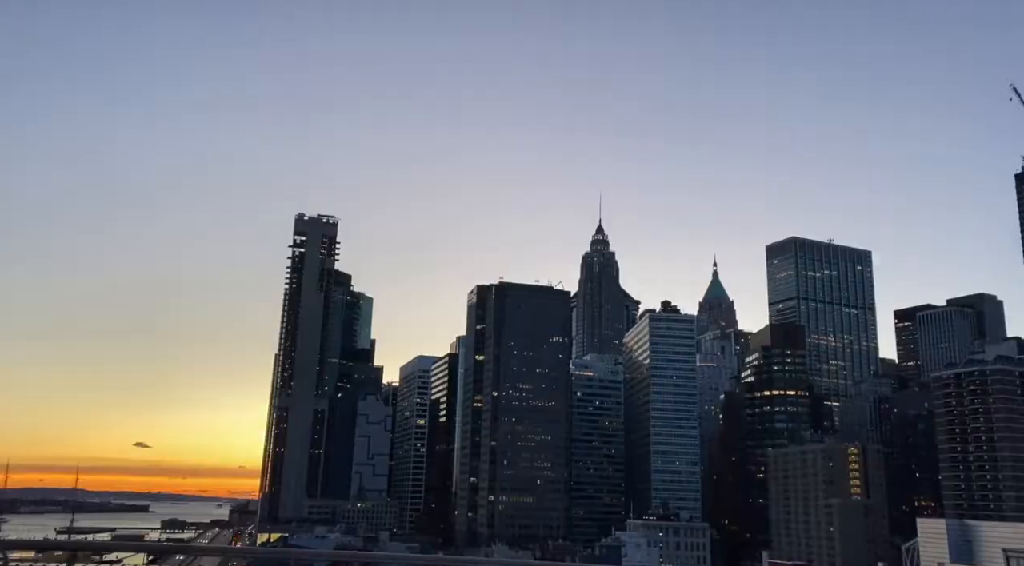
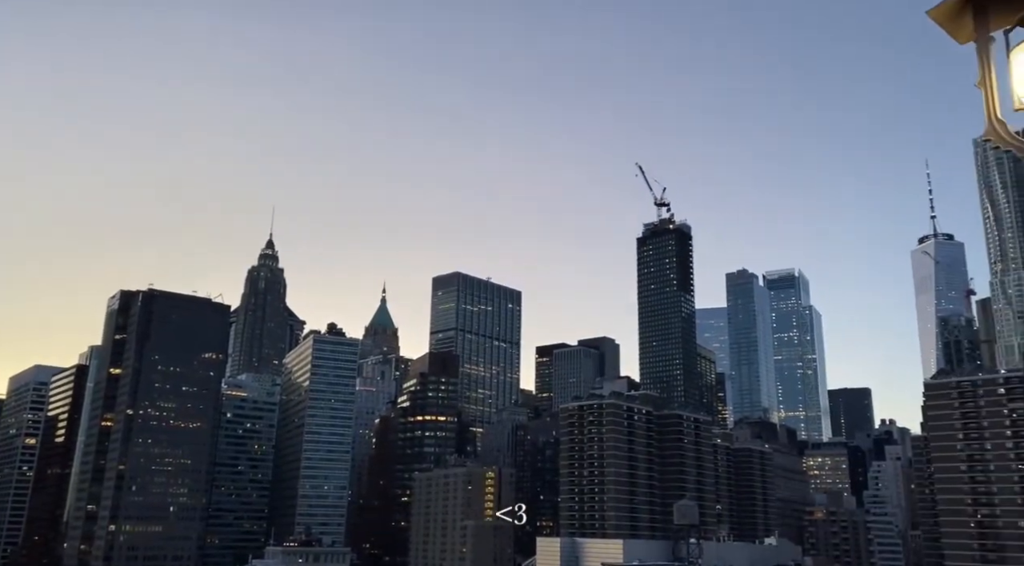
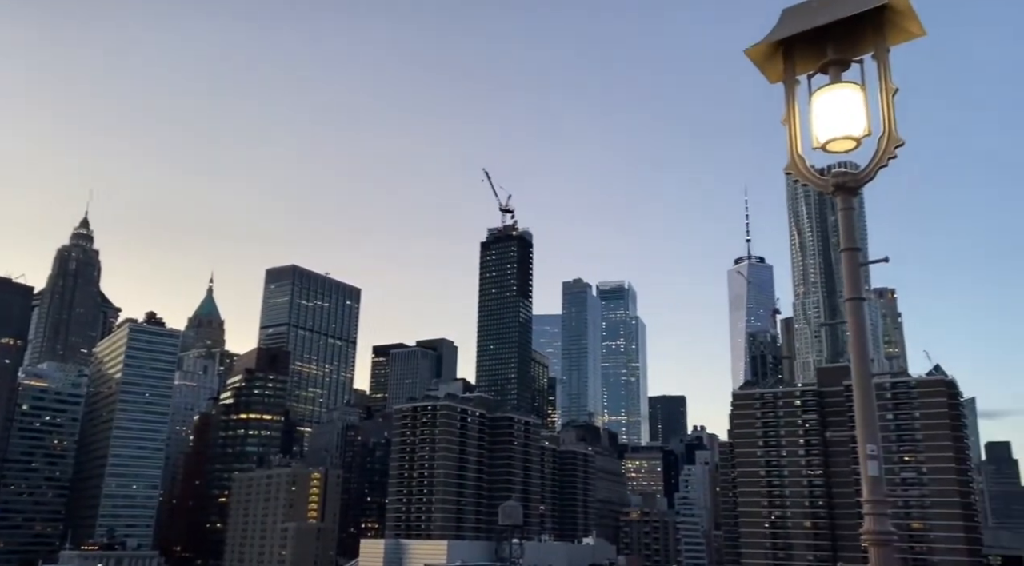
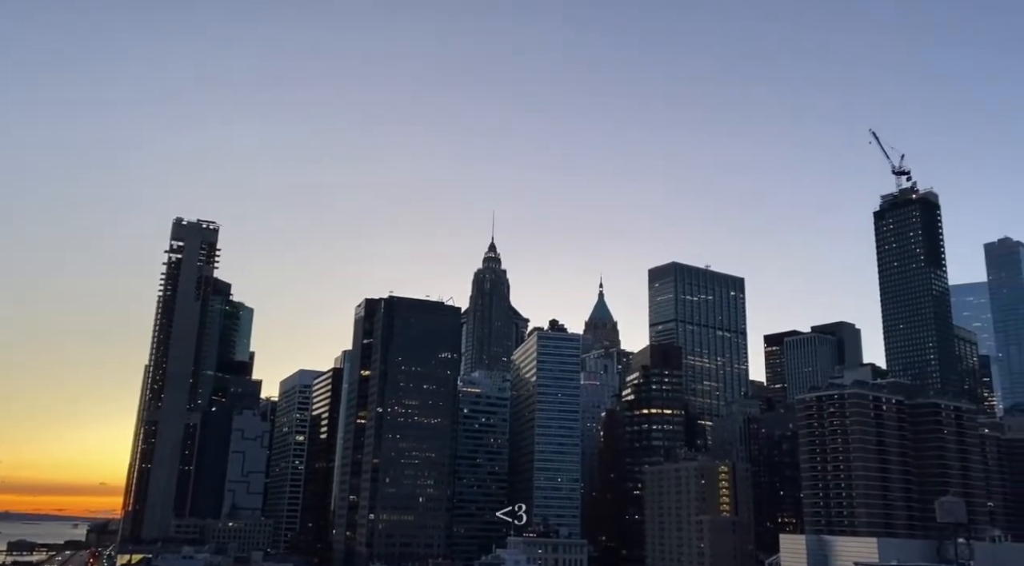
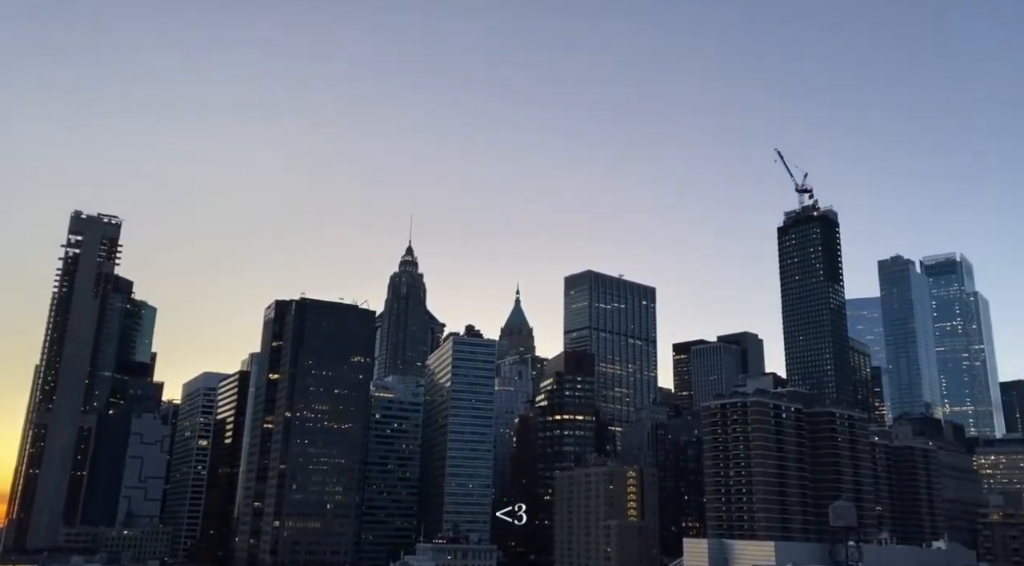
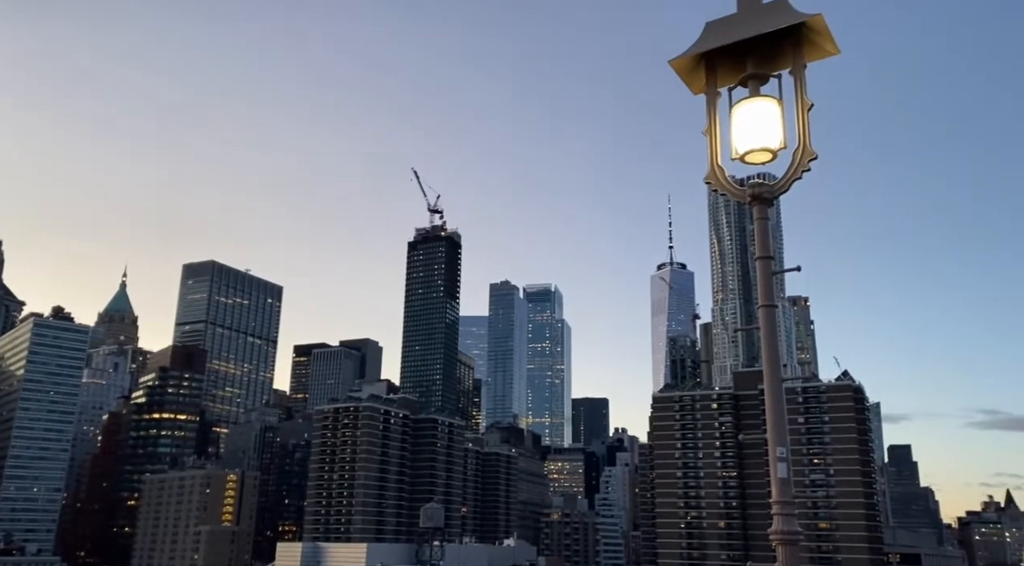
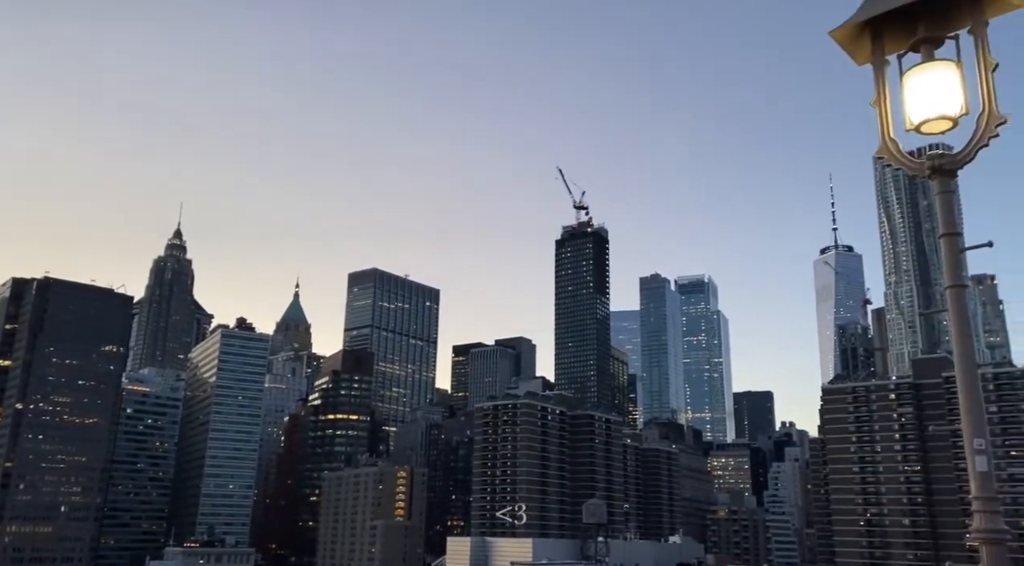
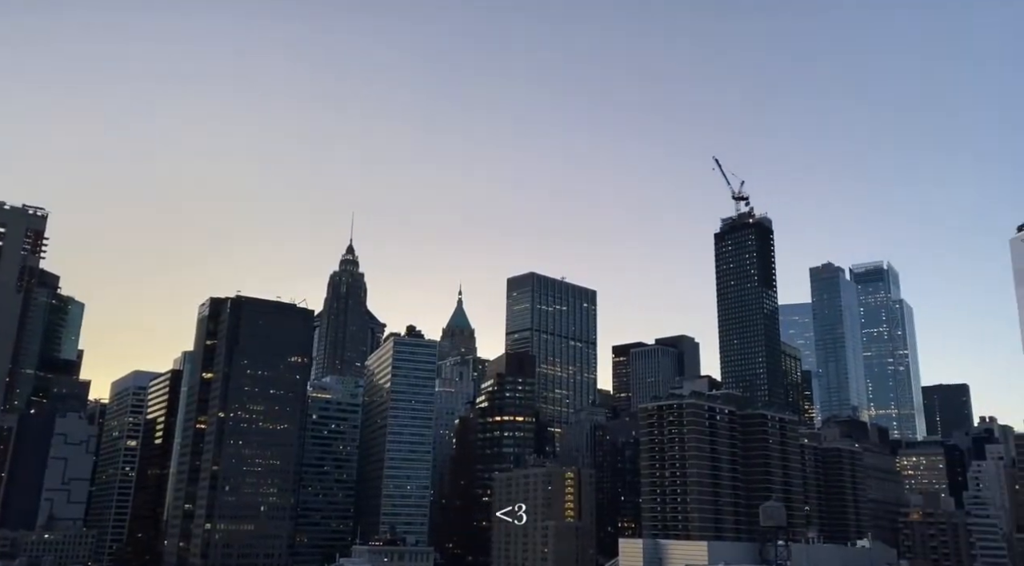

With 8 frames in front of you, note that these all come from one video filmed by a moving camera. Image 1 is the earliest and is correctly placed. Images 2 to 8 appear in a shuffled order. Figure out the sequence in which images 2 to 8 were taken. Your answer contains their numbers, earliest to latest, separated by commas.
4, 5, 8, 2, 7, 3, 6
